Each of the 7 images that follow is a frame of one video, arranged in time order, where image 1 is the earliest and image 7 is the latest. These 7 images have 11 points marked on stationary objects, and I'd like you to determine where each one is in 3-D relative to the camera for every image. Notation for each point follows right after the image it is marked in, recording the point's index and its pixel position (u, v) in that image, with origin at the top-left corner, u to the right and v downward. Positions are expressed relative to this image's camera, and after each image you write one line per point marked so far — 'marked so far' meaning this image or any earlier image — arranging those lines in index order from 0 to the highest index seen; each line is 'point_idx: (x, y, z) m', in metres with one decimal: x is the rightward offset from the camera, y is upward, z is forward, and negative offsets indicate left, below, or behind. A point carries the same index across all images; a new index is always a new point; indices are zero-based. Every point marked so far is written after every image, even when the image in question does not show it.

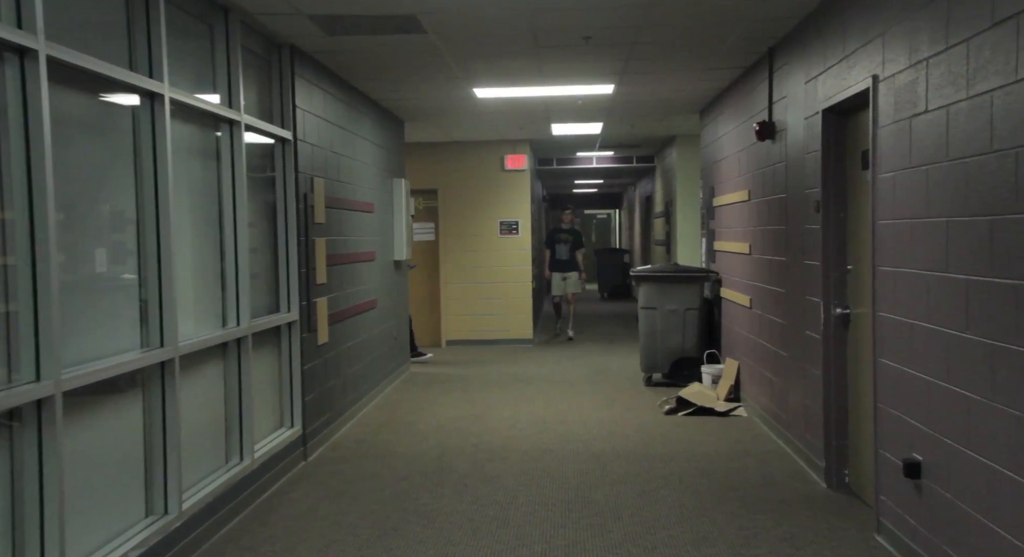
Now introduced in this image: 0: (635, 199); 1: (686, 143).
0: (+2.6, +1.6, +17.2) m
1: (+2.2, +1.7, +10.7) m
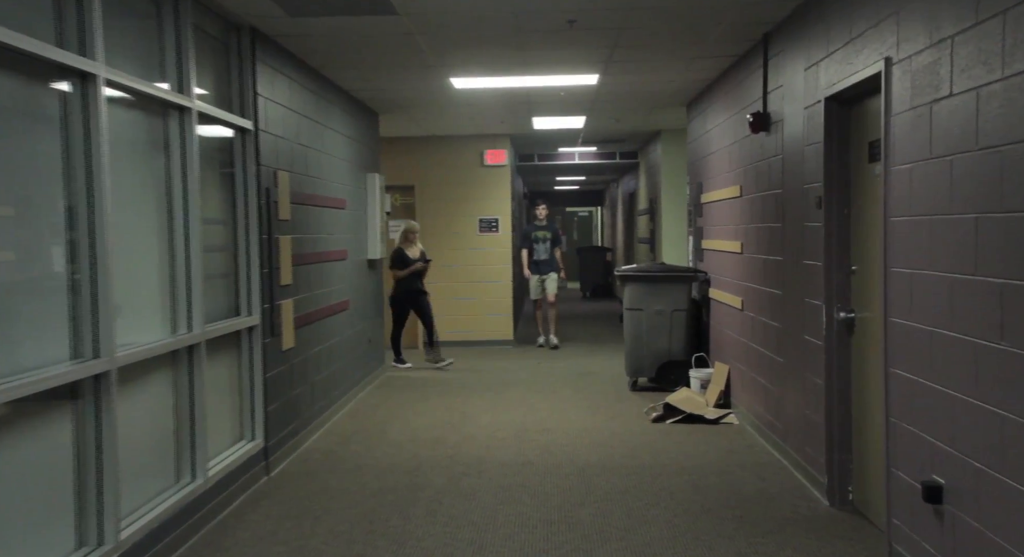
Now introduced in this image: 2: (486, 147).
0: (+2.2, +1.7, +16.9) m
1: (+2.0, +1.7, +10.4) m
2: (-0.3, +1.7, +10.5) m
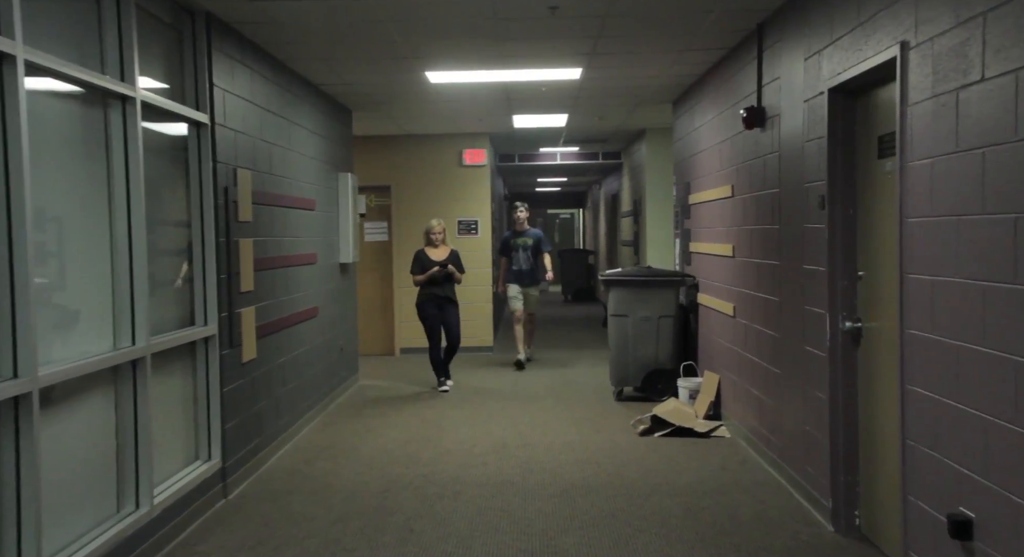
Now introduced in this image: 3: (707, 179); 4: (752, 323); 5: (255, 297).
0: (+1.8, +1.6, +16.5) m
1: (+1.7, +1.7, +10.1) m
2: (-0.6, +1.6, +10.1) m
3: (+1.6, +0.8, +6.8) m
4: (+1.6, -0.3, +5.5) m
5: (-1.6, -0.1, +5.3) m
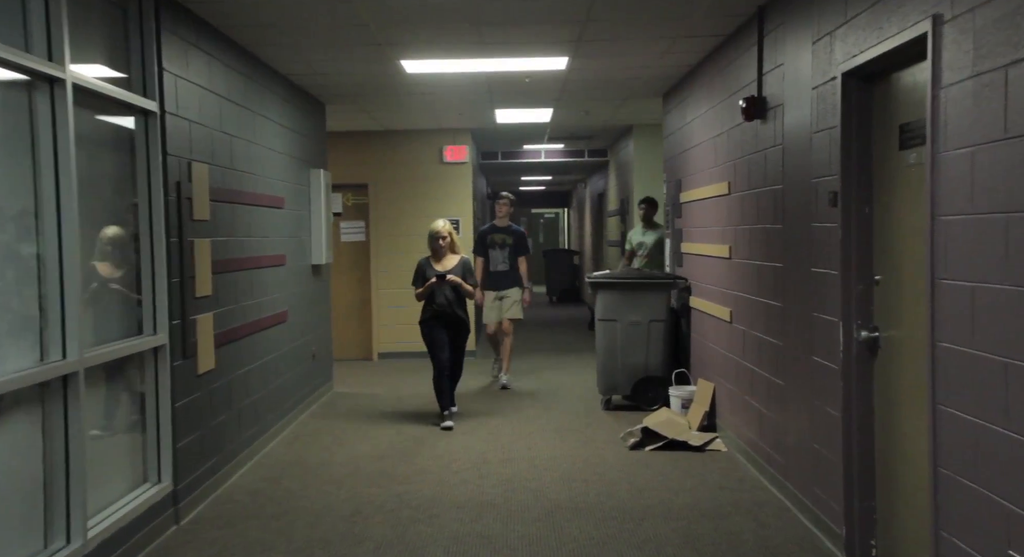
0: (+1.4, +1.6, +16.2) m
1: (+1.5, +1.7, +9.7) m
2: (-0.8, +1.6, +9.7) m
3: (+1.5, +0.8, +6.4) m
4: (+1.5, -0.3, +5.1) m
5: (-1.8, -0.1, +4.9) m
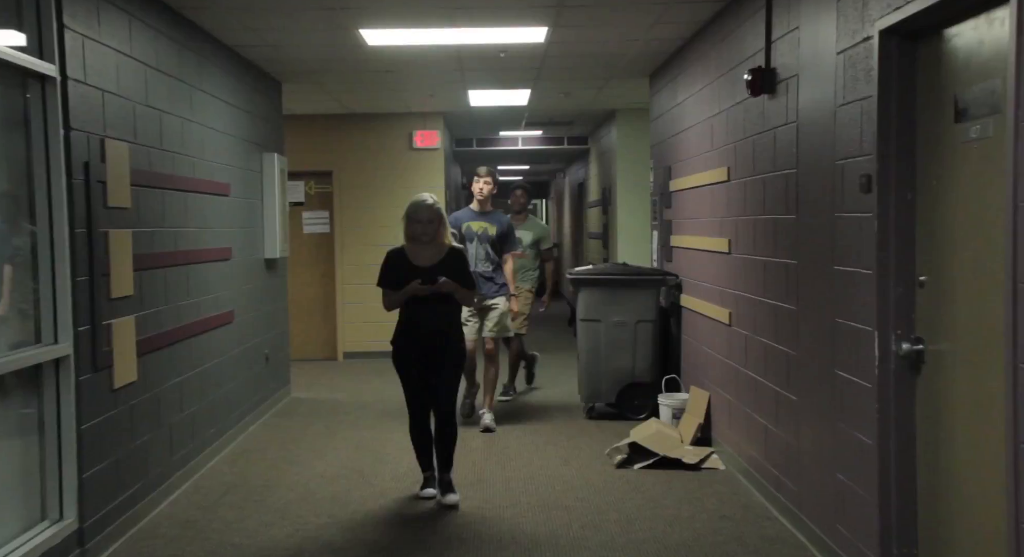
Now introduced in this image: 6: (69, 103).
0: (+1.0, +1.7, +15.5) m
1: (+1.3, +1.7, +9.1) m
2: (-1.0, +1.6, +9.0) m
3: (+1.3, +0.8, +5.8) m
4: (+1.3, -0.3, +4.5) m
5: (-1.9, -0.1, +4.2) m
6: (-1.9, +0.7, +3.6) m
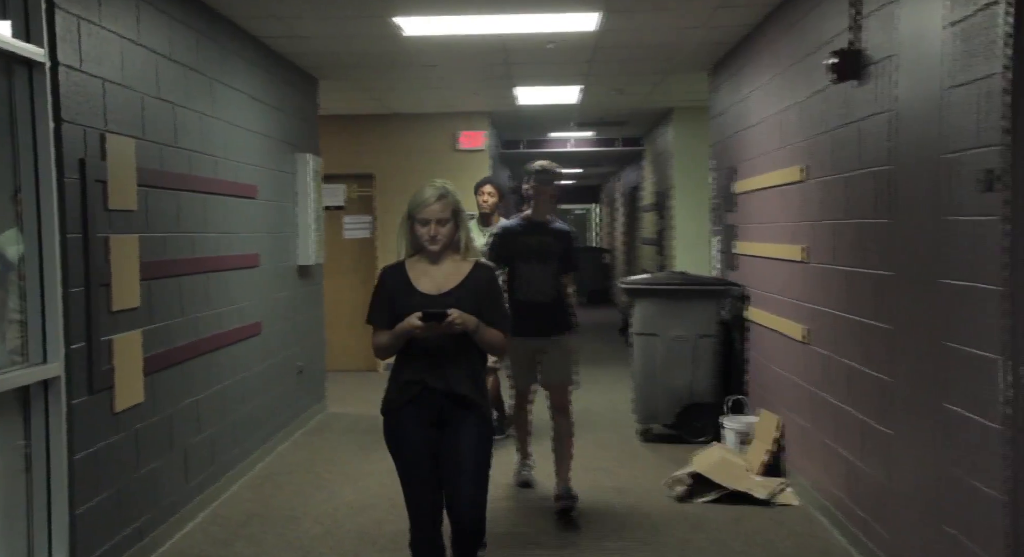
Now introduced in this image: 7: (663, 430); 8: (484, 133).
0: (+1.9, +1.6, +15.0) m
1: (+1.8, +1.6, +8.5) m
2: (-0.5, +1.6, +8.6) m
3: (+1.6, +0.7, +5.2) m
4: (+1.5, -0.4, +3.9) m
5: (-1.7, -0.2, +3.8) m
6: (-1.7, +0.7, +3.3) m
7: (+1.1, -1.1, +5.9) m
8: (-0.3, +1.5, +8.6) m
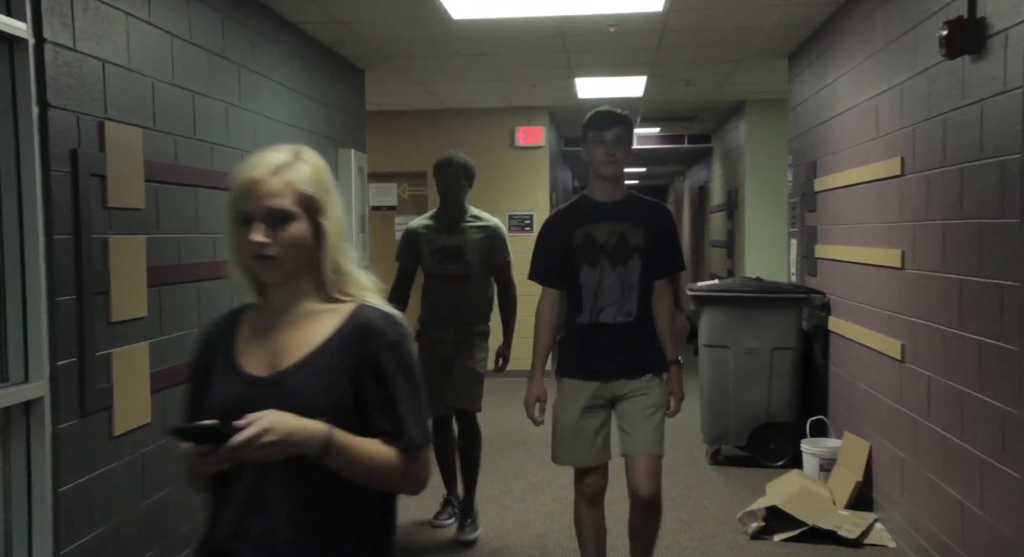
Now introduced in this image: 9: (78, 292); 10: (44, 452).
0: (+3.0, +1.5, +14.4) m
1: (+2.3, +1.6, +7.9) m
2: (+0.1, +1.5, +8.2) m
3: (+1.9, +0.7, +4.6) m
4: (+1.8, -0.4, +3.4) m
5: (-1.5, -0.2, +3.5) m
6: (-1.6, +0.7, +2.9) m
7: (+1.4, -1.1, +5.4) m
8: (+0.3, +1.5, +8.1) m
9: (-1.5, -0.1, +3.0) m
10: (-1.6, -0.6, +2.8) m
